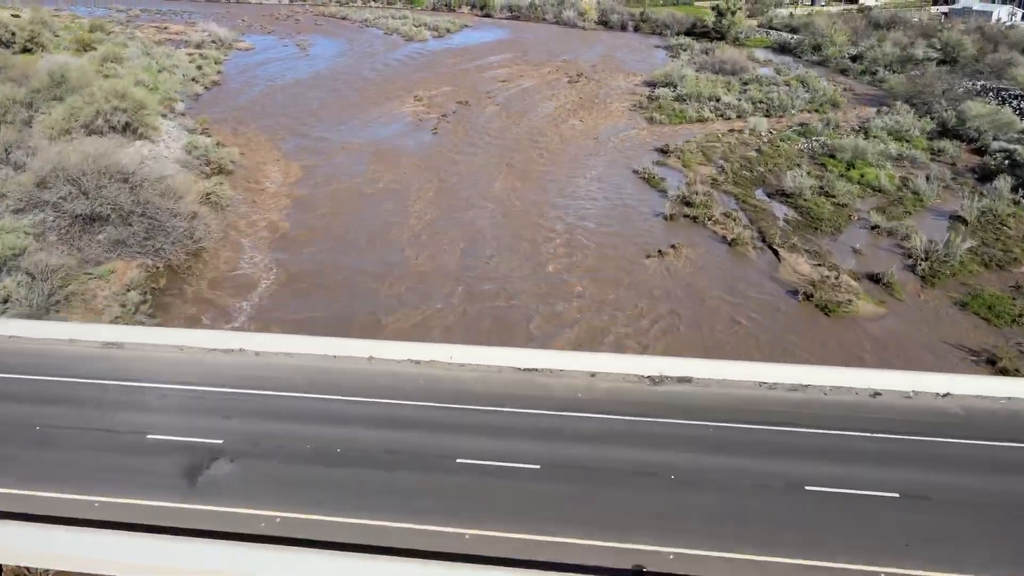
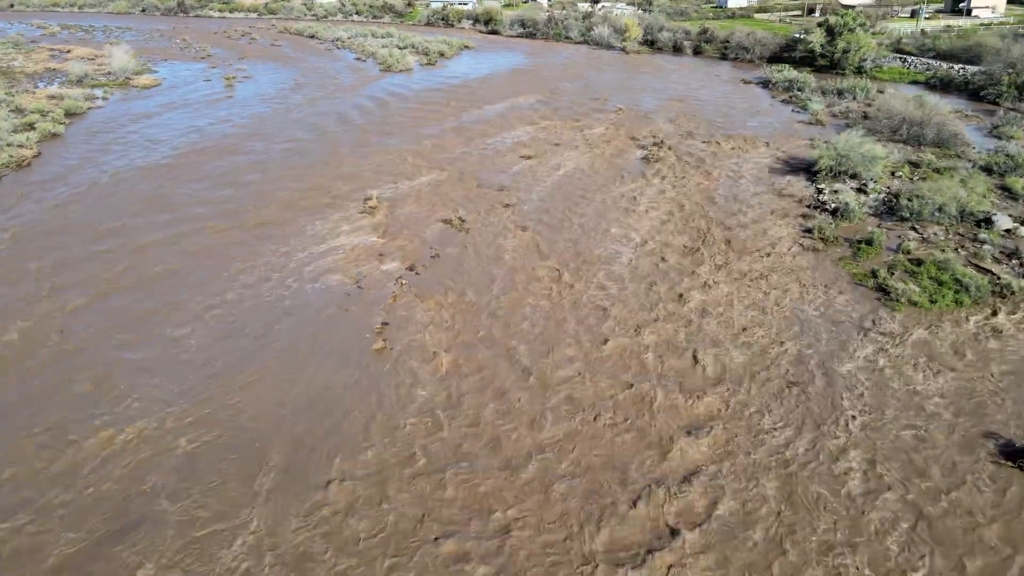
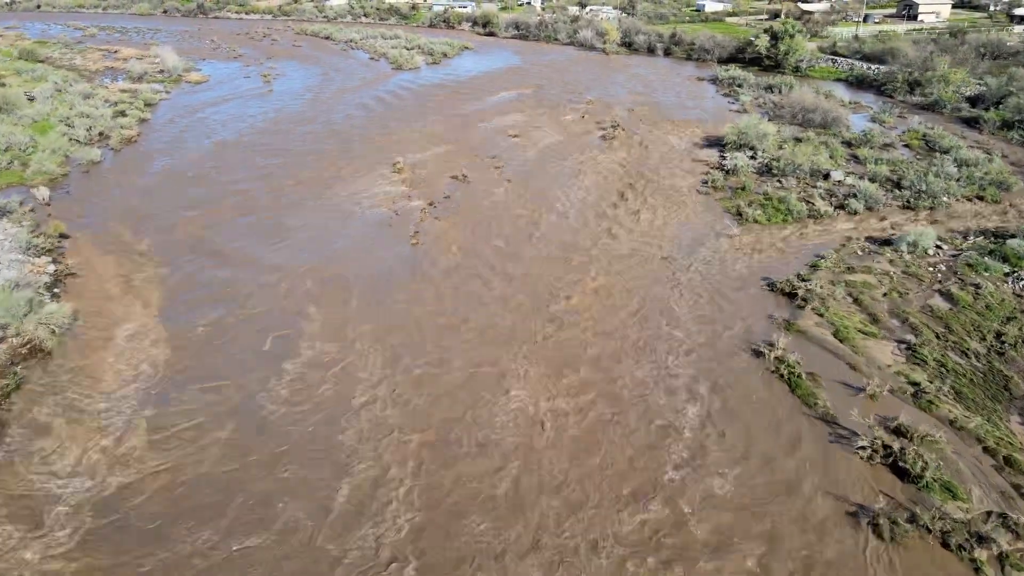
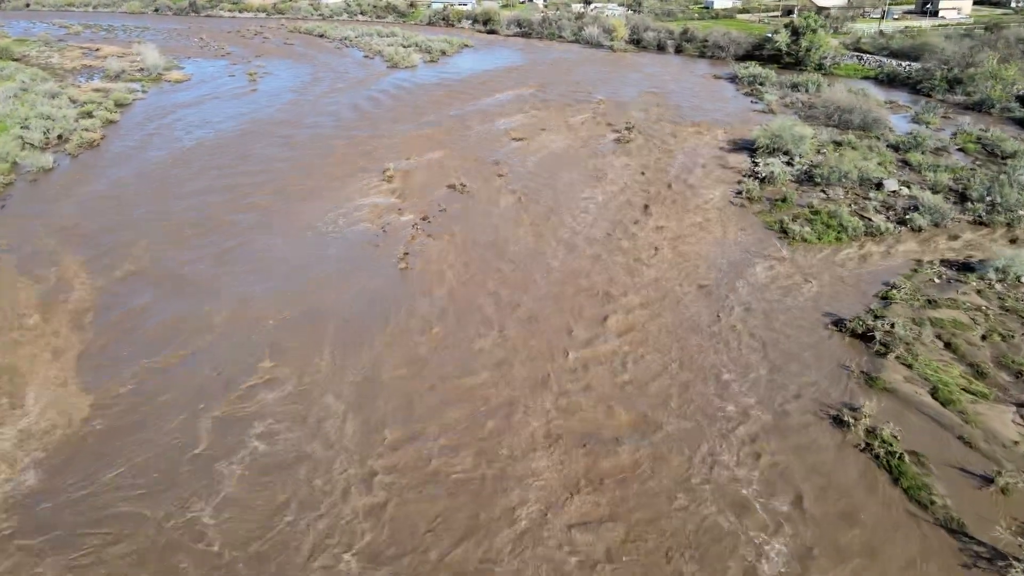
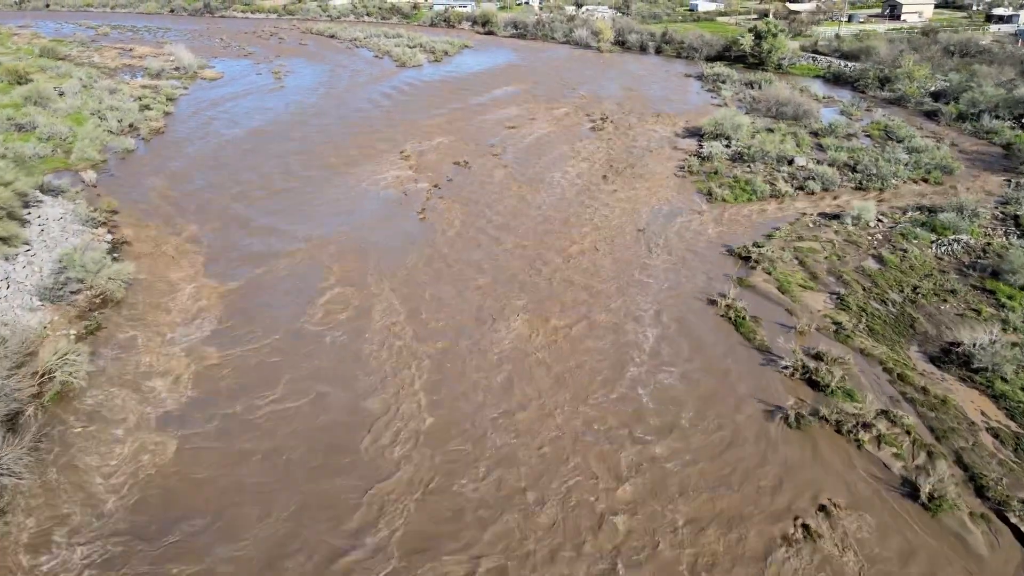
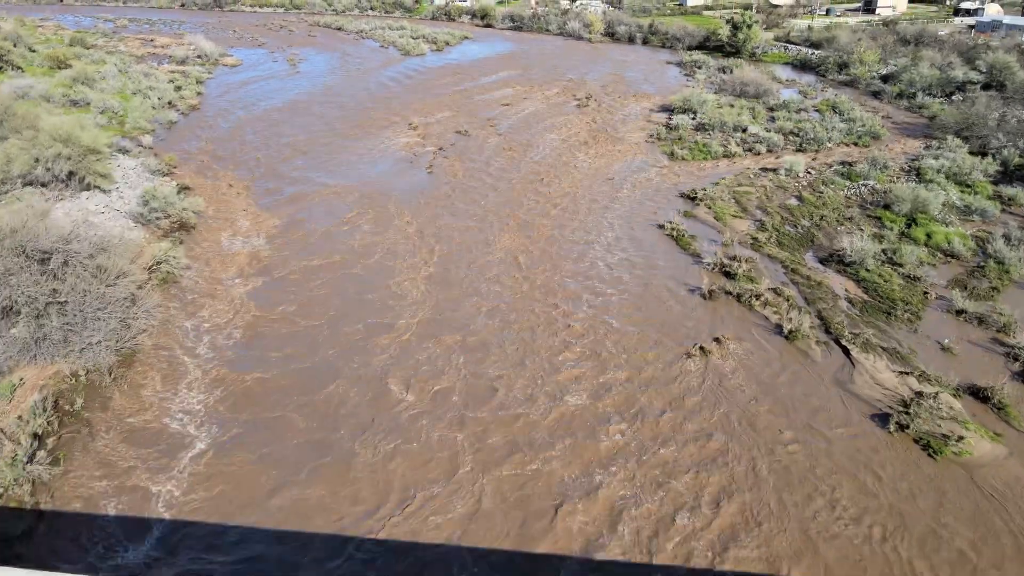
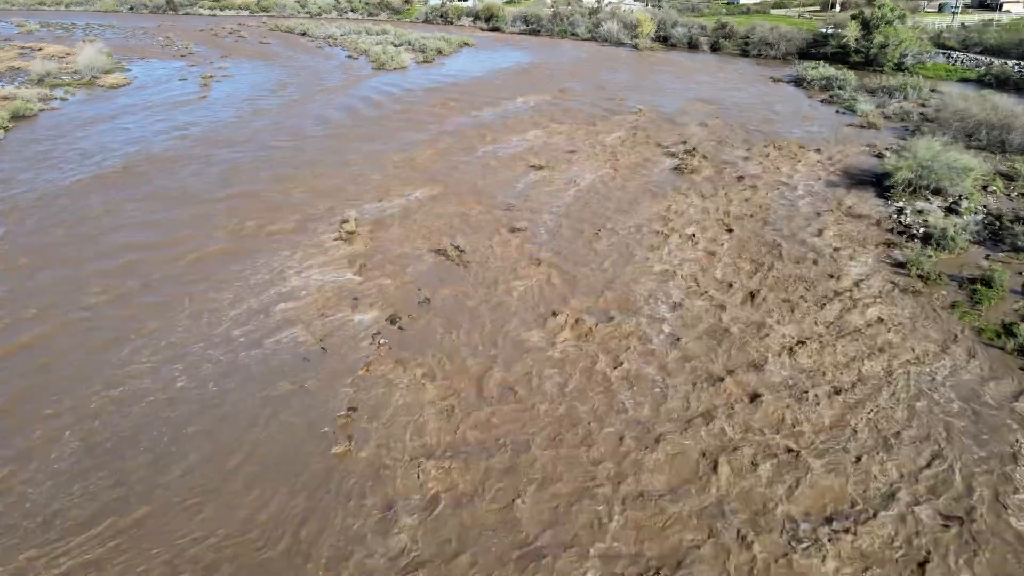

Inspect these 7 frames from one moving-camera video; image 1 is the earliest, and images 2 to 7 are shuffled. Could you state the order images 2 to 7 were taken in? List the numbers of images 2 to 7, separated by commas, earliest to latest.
6, 5, 3, 4, 2, 7
